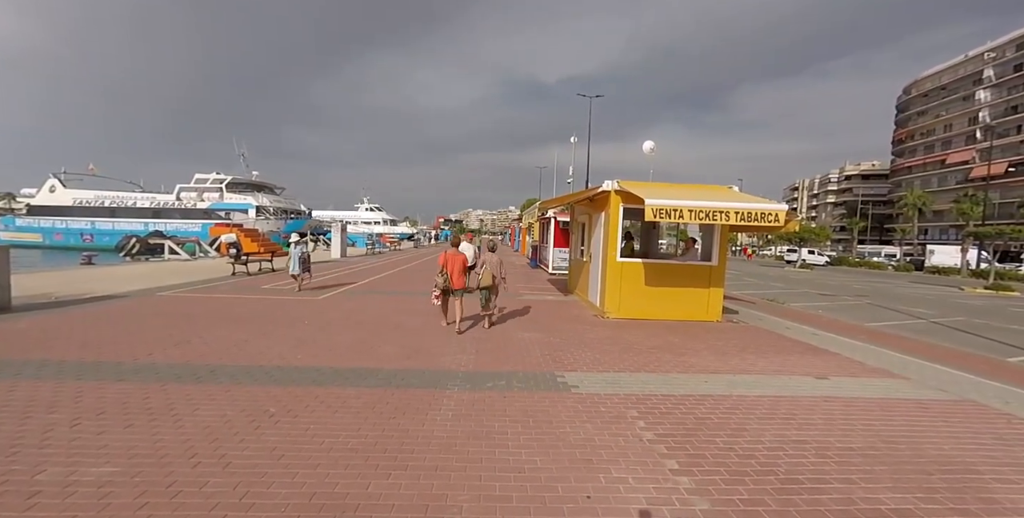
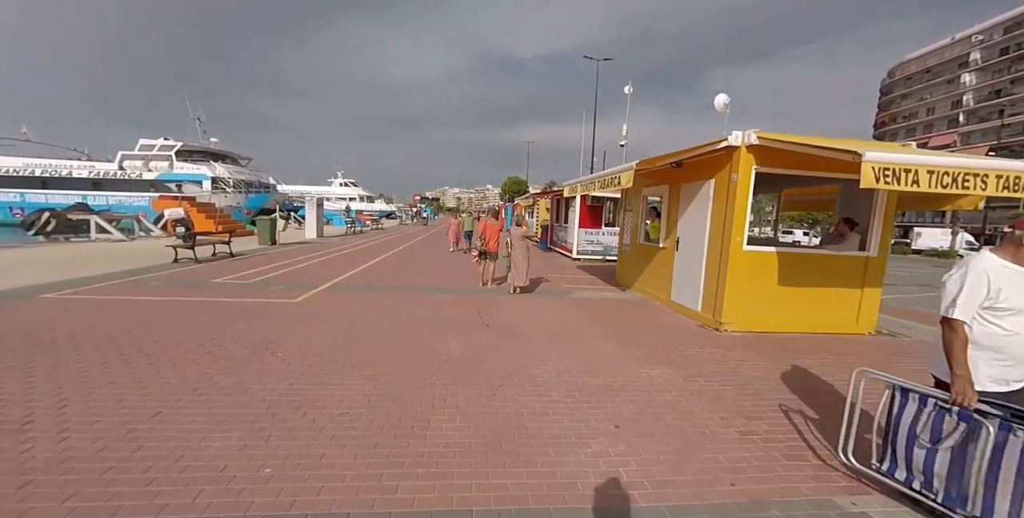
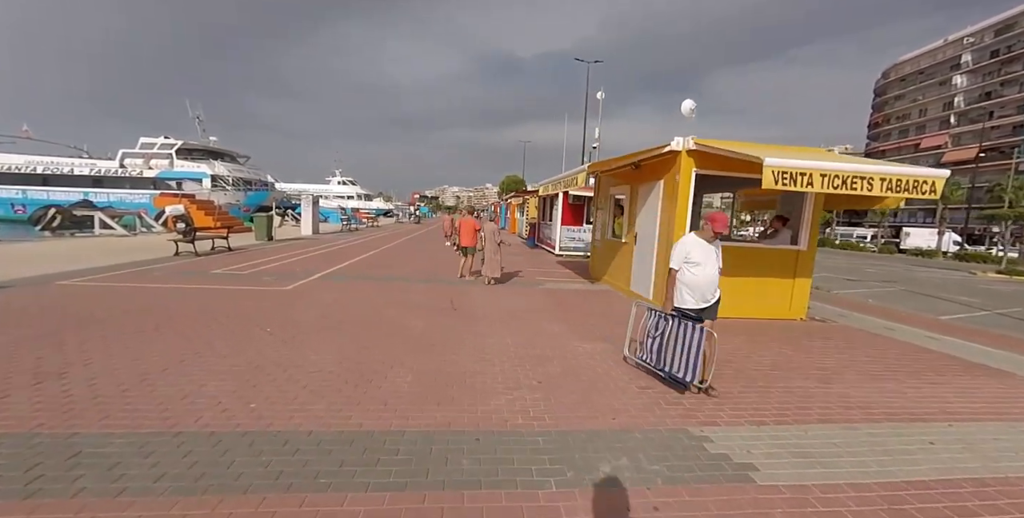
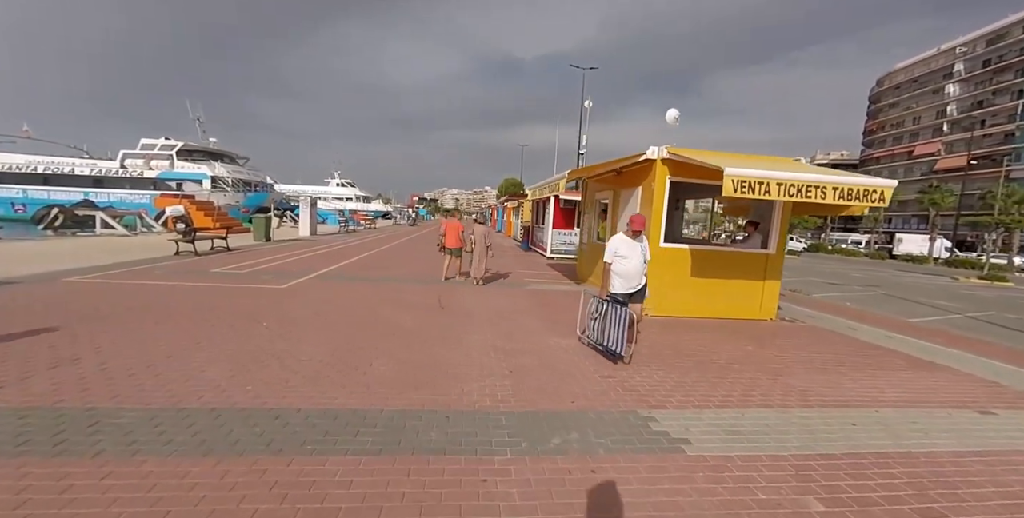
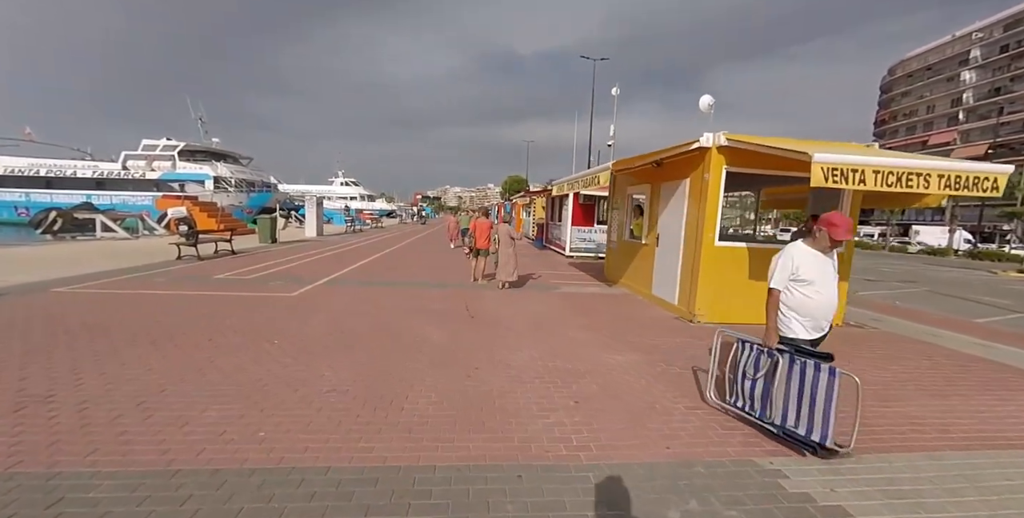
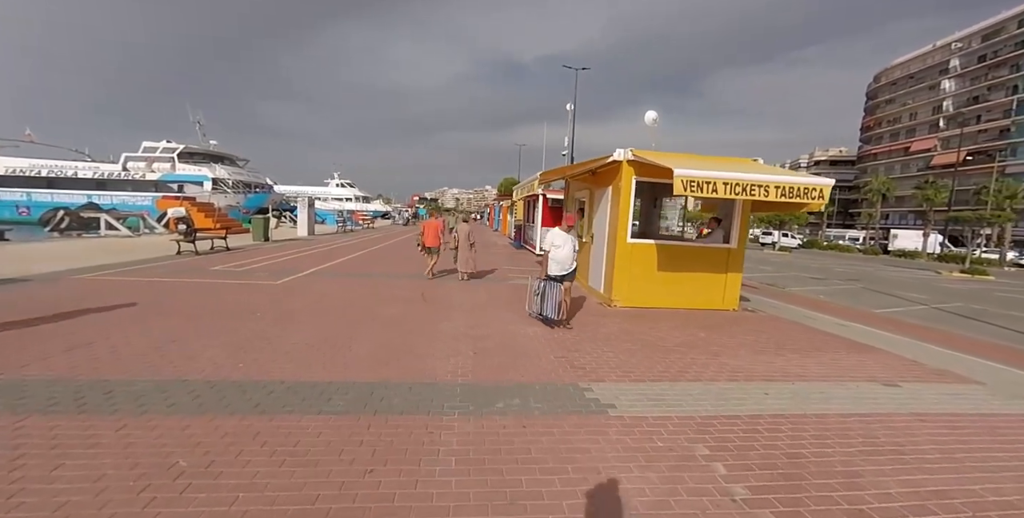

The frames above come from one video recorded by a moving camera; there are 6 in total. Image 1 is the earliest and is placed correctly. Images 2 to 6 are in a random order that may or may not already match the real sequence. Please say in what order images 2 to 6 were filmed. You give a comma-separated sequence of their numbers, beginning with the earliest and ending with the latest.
6, 4, 3, 5, 2
